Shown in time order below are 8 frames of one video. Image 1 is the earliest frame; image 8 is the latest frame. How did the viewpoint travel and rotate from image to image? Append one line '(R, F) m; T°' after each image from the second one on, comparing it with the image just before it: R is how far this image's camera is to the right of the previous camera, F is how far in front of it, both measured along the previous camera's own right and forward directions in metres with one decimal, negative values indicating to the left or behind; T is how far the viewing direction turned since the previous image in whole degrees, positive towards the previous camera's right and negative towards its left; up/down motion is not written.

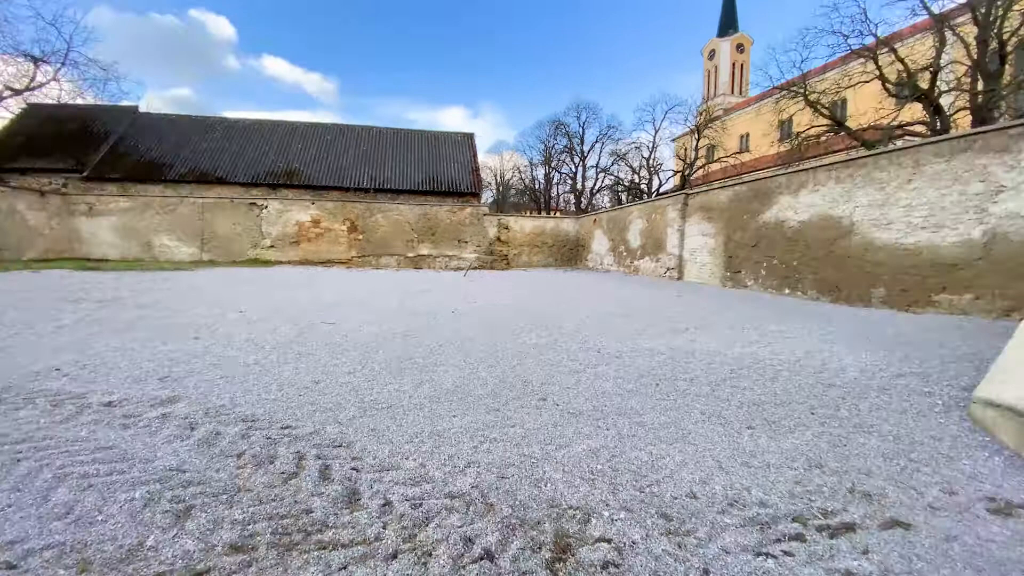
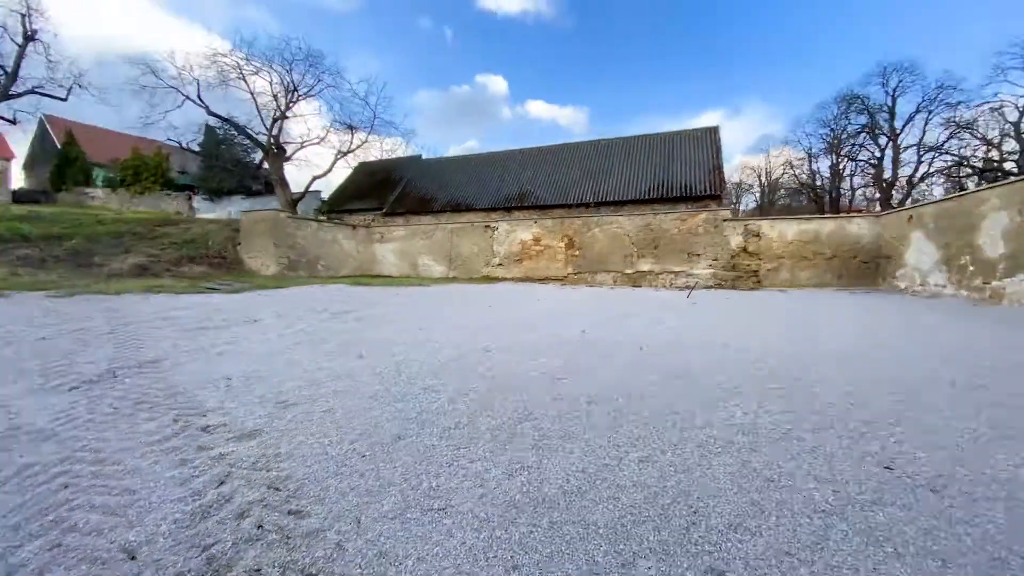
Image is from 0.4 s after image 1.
(+0.5, +1.9) m; -32°
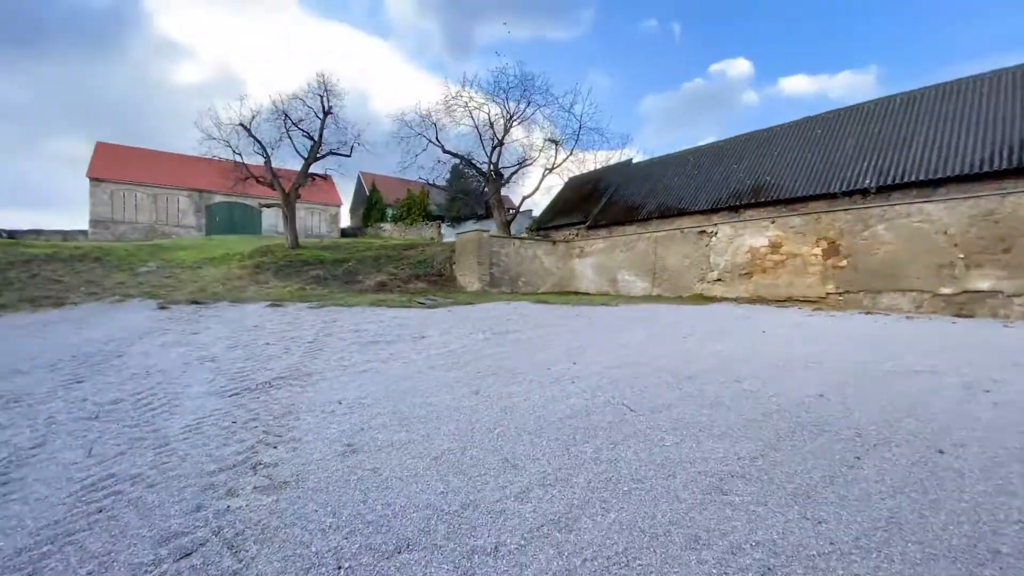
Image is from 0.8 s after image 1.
(+0.6, +1.6) m; -29°
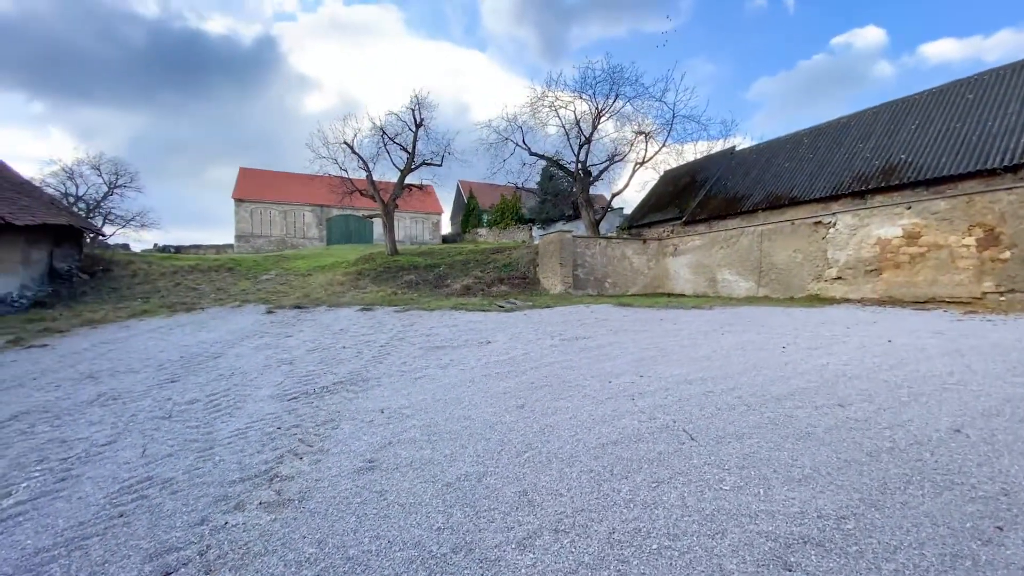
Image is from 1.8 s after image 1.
(+0.5, +0.4) m; -12°
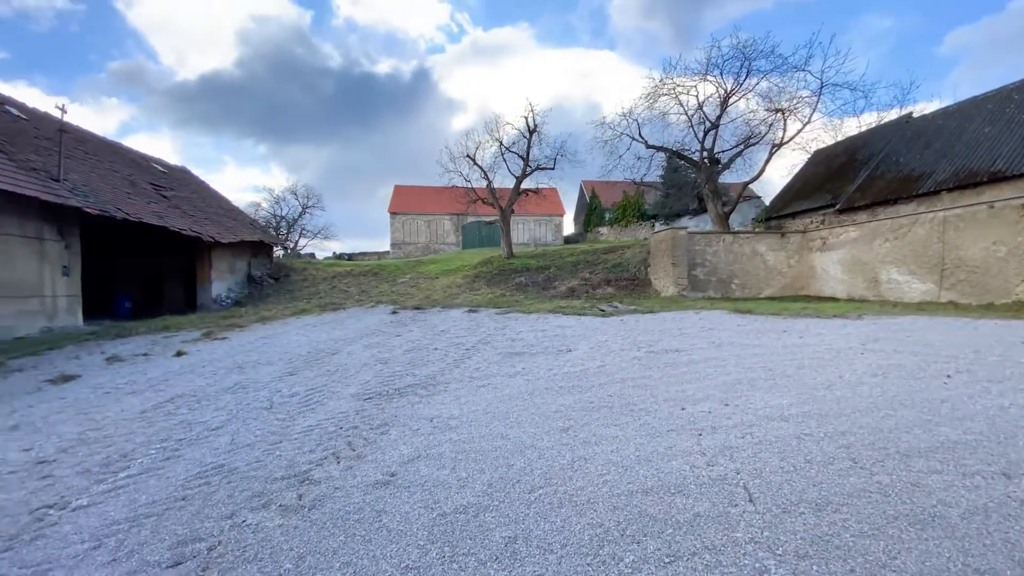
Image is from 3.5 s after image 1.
(+0.8, +0.4) m; -17°
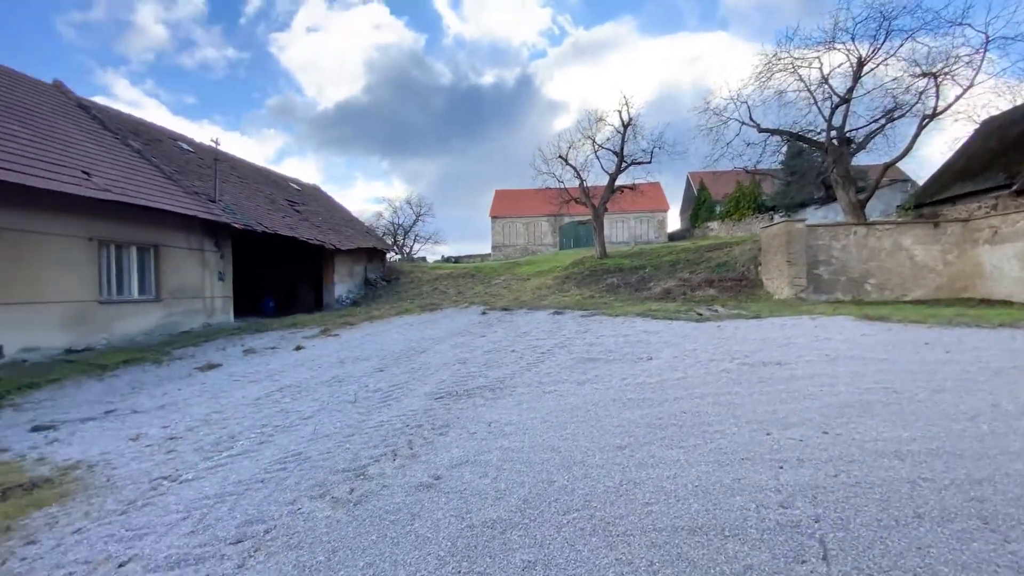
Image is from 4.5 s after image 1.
(+0.4, +0.2) m; -14°
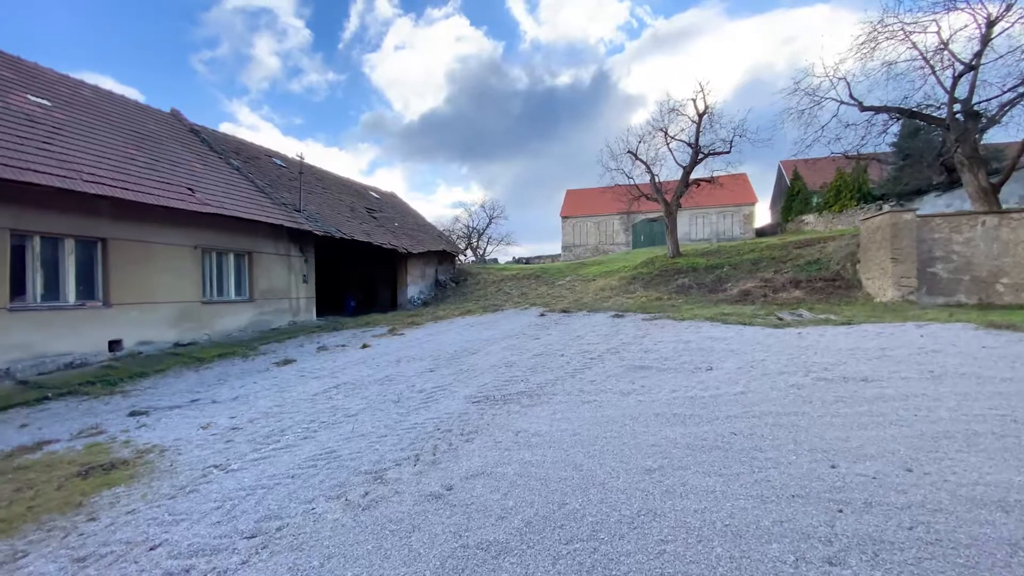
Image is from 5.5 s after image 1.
(+0.4, +0.2) m; -10°
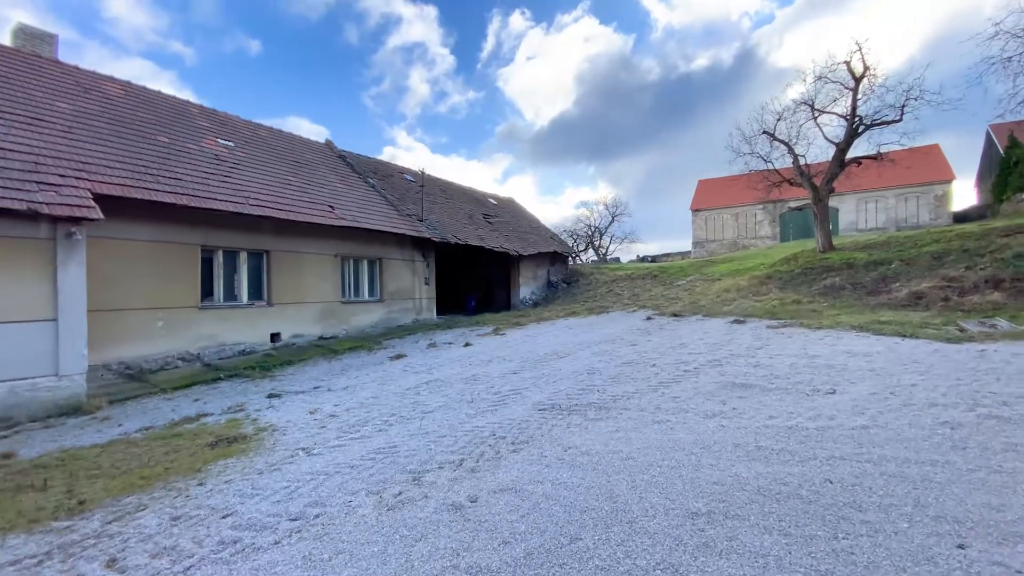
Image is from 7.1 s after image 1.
(+0.7, +0.3) m; -17°
